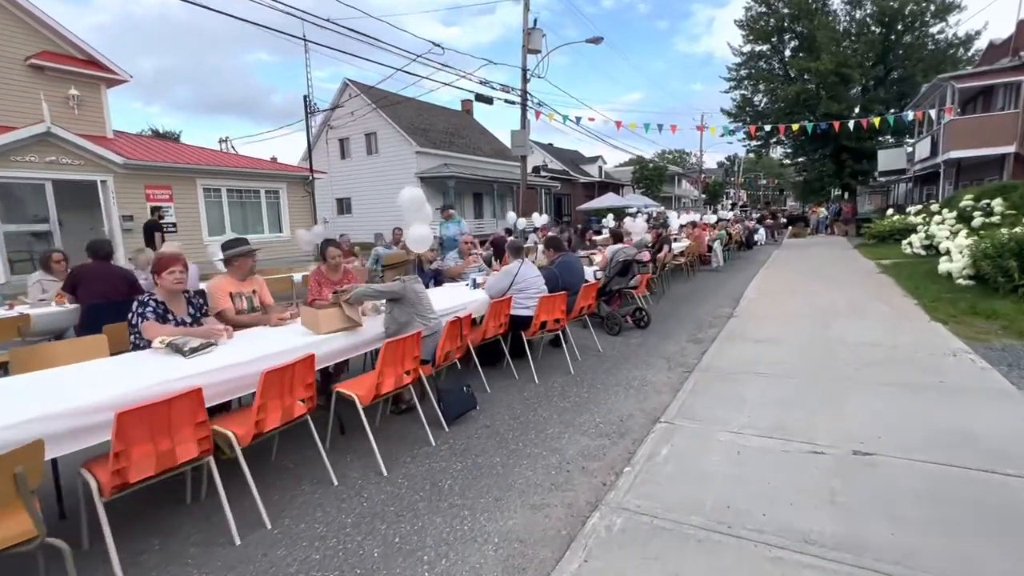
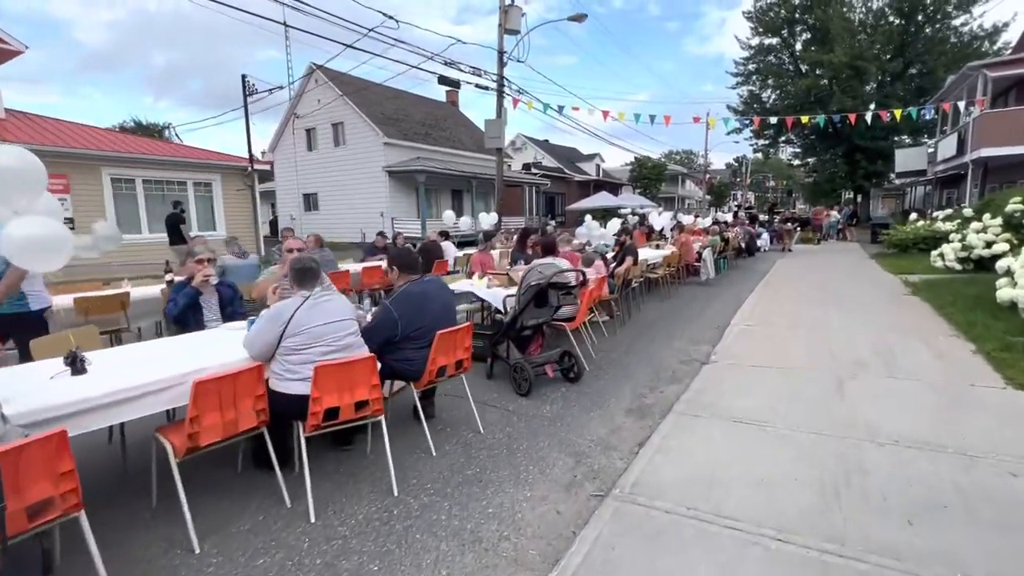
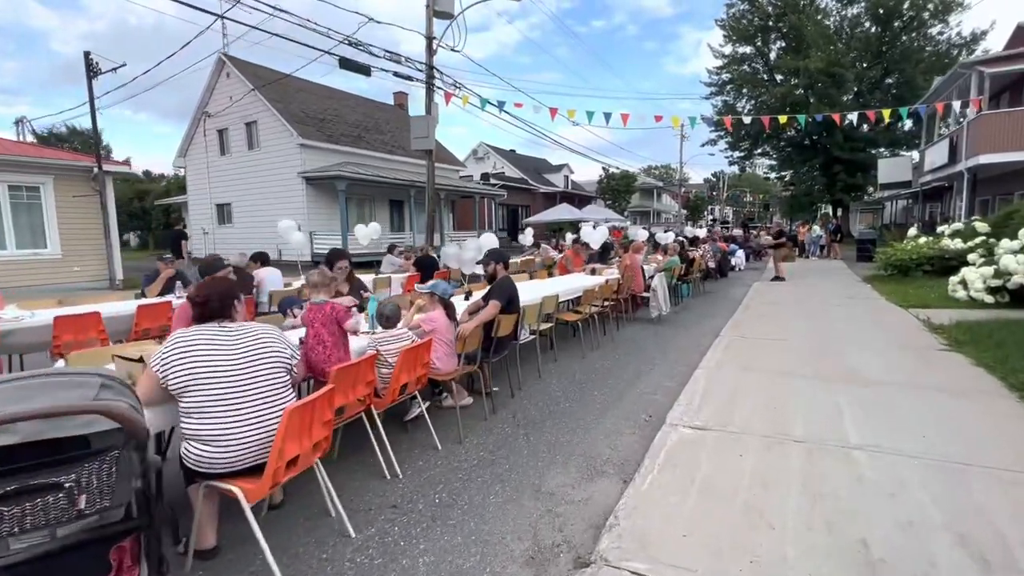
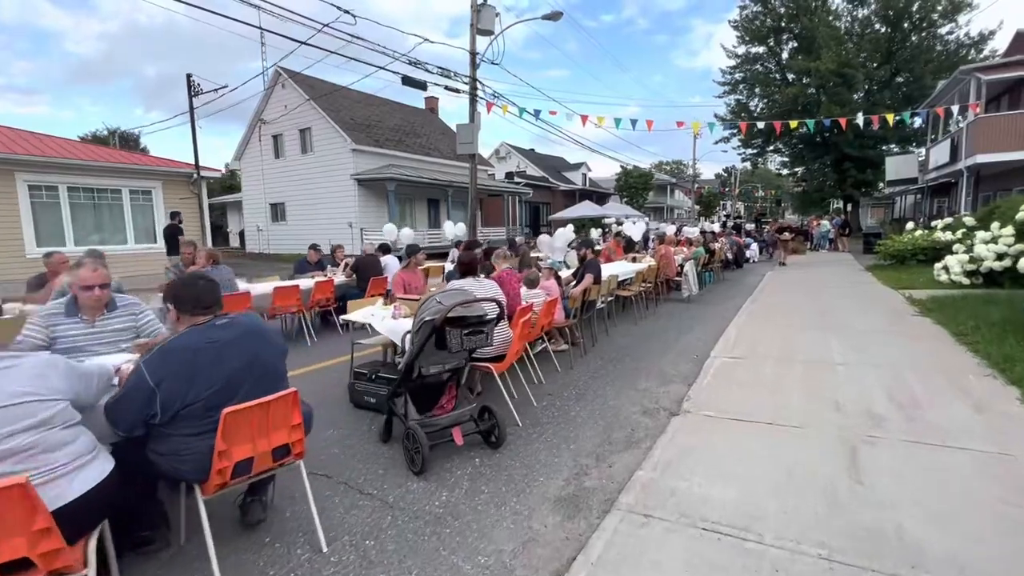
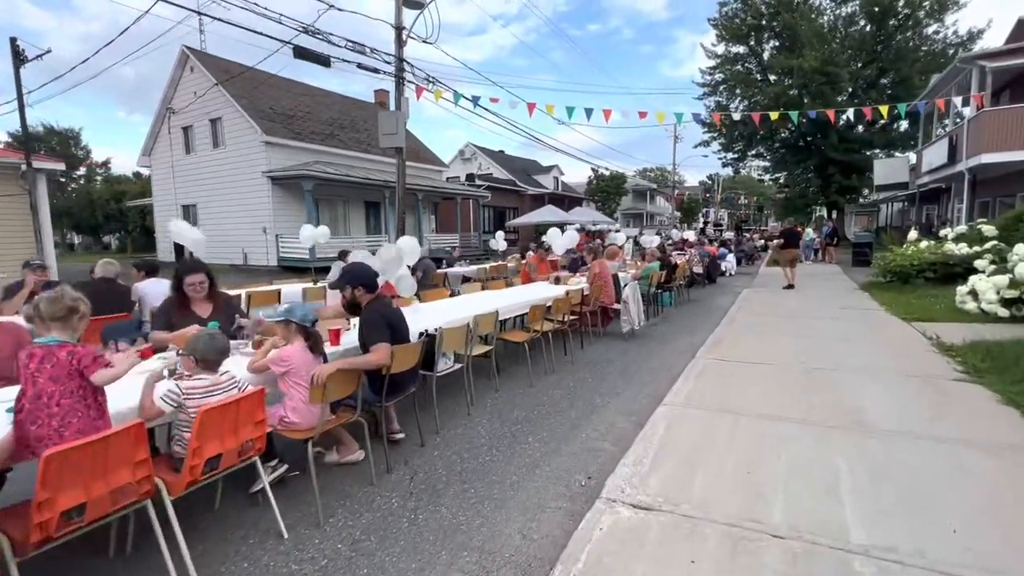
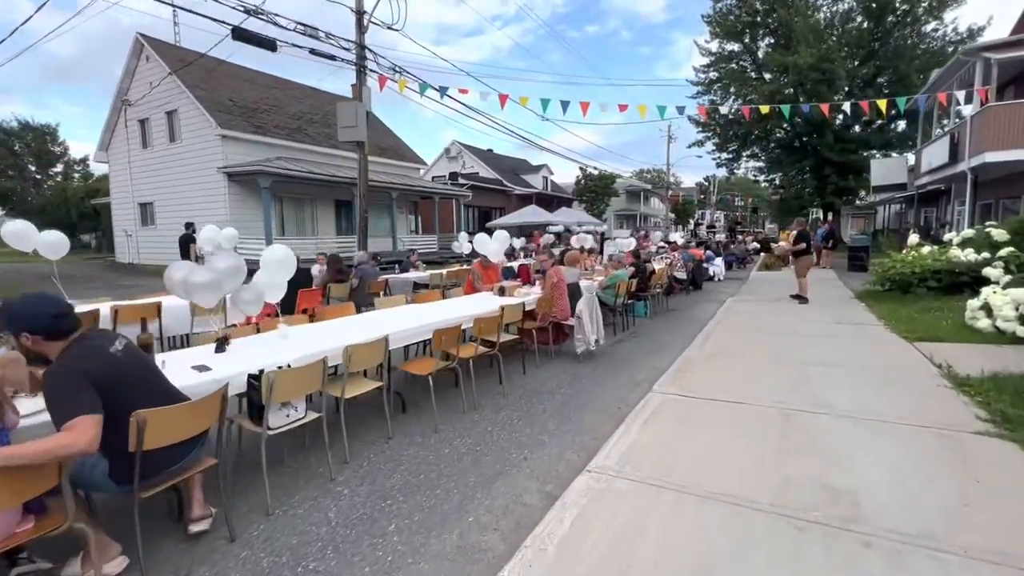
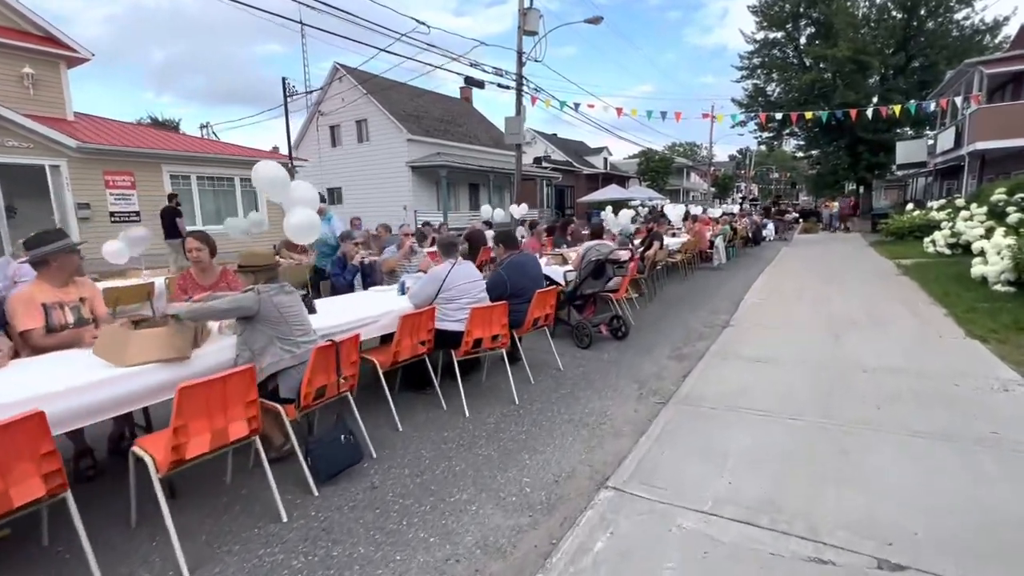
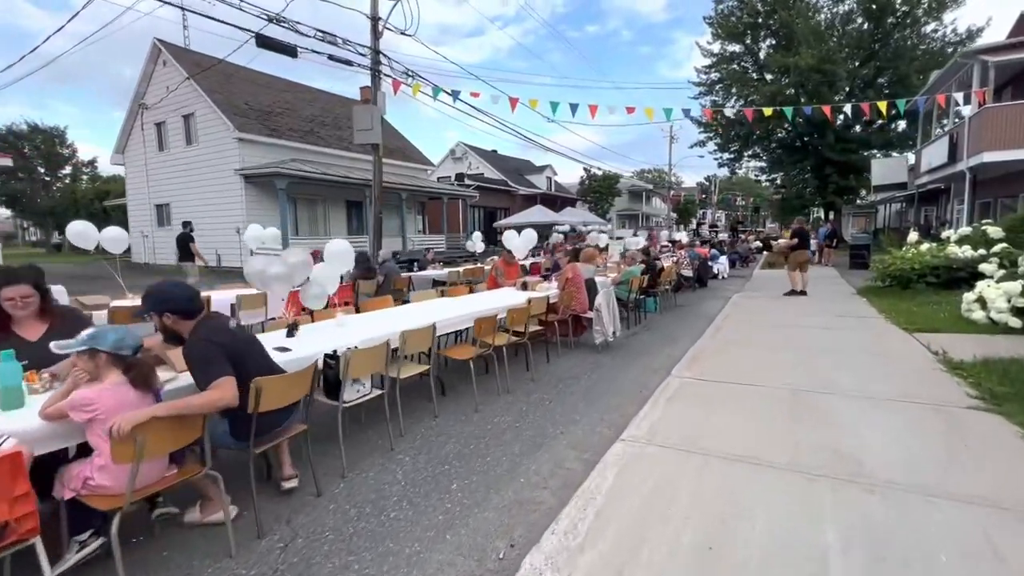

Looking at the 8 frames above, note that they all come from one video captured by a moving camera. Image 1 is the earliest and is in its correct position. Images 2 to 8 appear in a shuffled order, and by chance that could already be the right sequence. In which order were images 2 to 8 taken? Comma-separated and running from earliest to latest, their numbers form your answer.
7, 2, 4, 3, 5, 8, 6
